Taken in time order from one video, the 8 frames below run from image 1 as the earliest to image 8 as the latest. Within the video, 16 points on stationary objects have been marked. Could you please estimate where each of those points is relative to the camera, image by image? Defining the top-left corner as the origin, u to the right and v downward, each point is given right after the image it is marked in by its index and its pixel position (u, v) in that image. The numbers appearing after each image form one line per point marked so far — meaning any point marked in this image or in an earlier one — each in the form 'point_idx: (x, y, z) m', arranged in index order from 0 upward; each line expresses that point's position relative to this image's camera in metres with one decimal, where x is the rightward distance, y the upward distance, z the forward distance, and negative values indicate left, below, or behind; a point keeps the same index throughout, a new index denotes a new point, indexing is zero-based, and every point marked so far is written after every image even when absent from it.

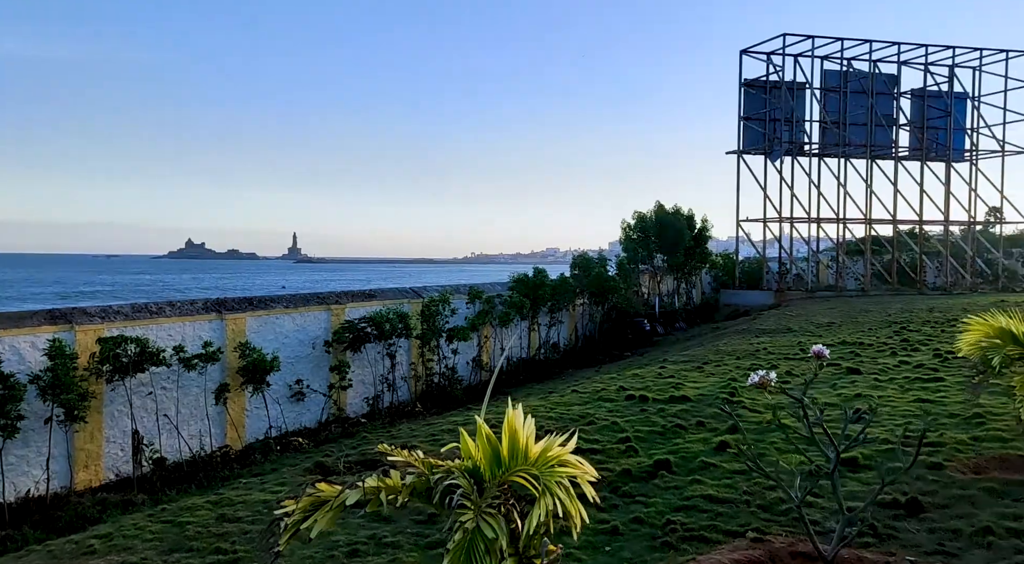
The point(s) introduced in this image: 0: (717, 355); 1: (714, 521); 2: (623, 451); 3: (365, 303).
0: (+5.0, -1.7, +19.8) m
1: (+1.6, -1.9, +6.7) m
2: (+1.2, -1.9, +9.2) m
3: (-2.3, -0.4, +13.9) m
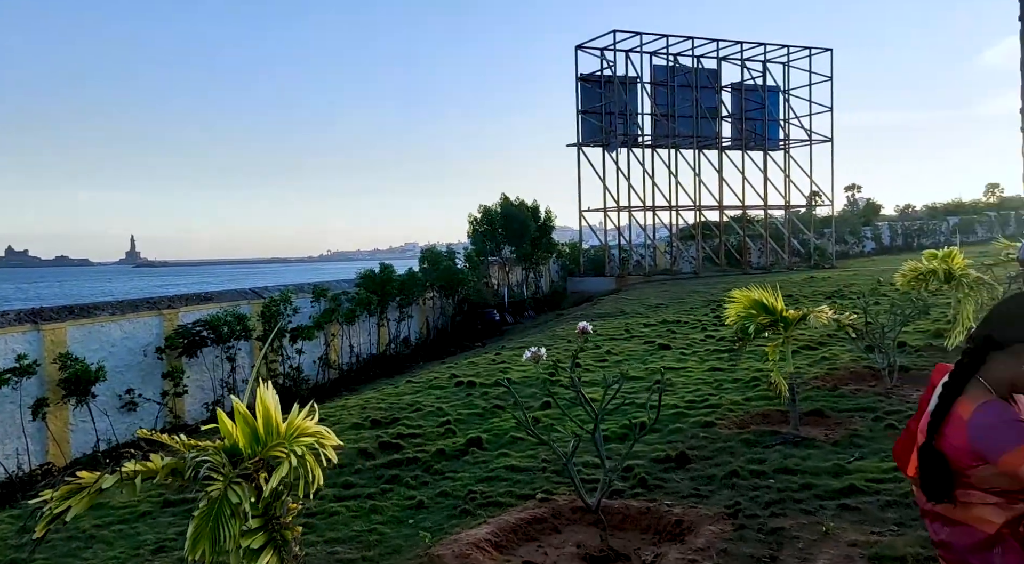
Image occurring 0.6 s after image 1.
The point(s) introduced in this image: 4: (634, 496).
0: (+1.1, -1.4, +20.9) m
1: (0.0, -1.8, +7.3) m
2: (-0.8, -1.8, +9.8) m
3: (-5.1, -0.4, +13.7) m
4: (+1.0, -1.7, +6.6) m
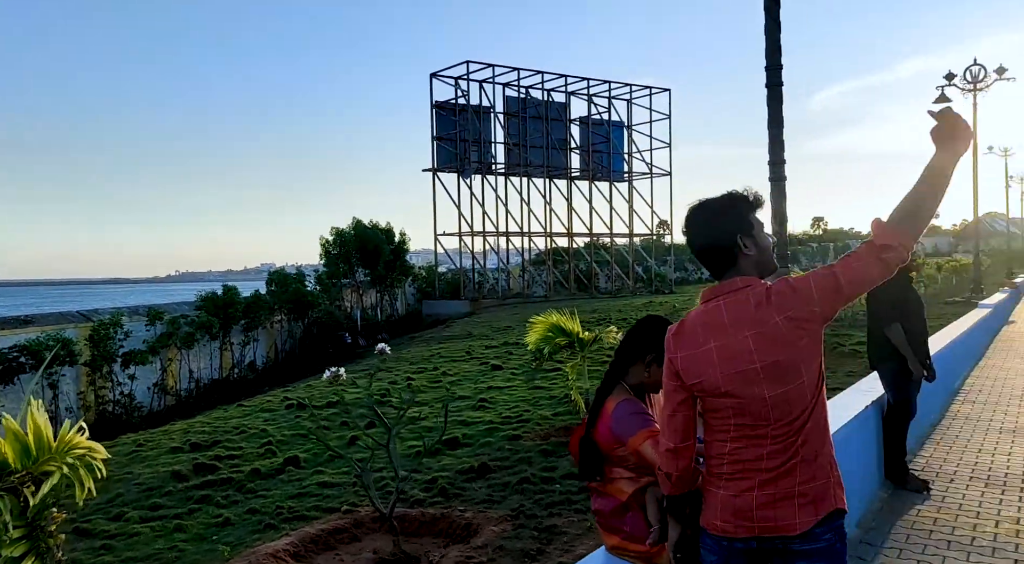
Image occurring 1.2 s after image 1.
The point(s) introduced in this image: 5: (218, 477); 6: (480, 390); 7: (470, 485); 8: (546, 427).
0: (-2.9, -2.0, +21.2) m
1: (-1.7, -2.0, +7.6) m
2: (-3.0, -2.0, +9.9) m
3: (-7.9, -0.8, +13.1) m
4: (-0.7, -1.9, +7.1) m
5: (-3.1, -2.0, +8.8) m
6: (-0.5, -1.8, +13.8) m
7: (-0.4, -1.8, +7.6) m
8: (+0.4, -1.7, +9.7) m
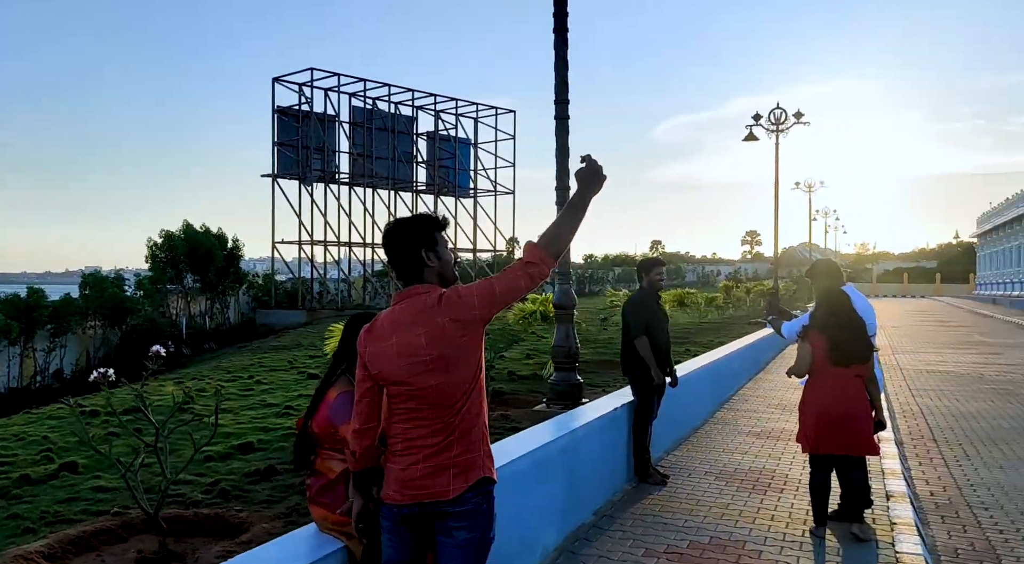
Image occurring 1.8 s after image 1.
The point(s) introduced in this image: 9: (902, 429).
0: (-7.4, -2.1, +20.5) m
1: (-3.7, -2.0, +7.4) m
2: (-5.3, -2.0, +9.5) m
3: (-10.7, -0.6, +11.7) m
4: (-2.5, -1.9, +7.1) m
5: (-5.2, -2.0, +8.3) m
6: (-3.7, -1.9, +13.8) m
7: (-2.4, -1.9, +7.7) m
8: (-2.0, -1.7, +9.8) m
9: (+4.5, -1.7, +9.8) m
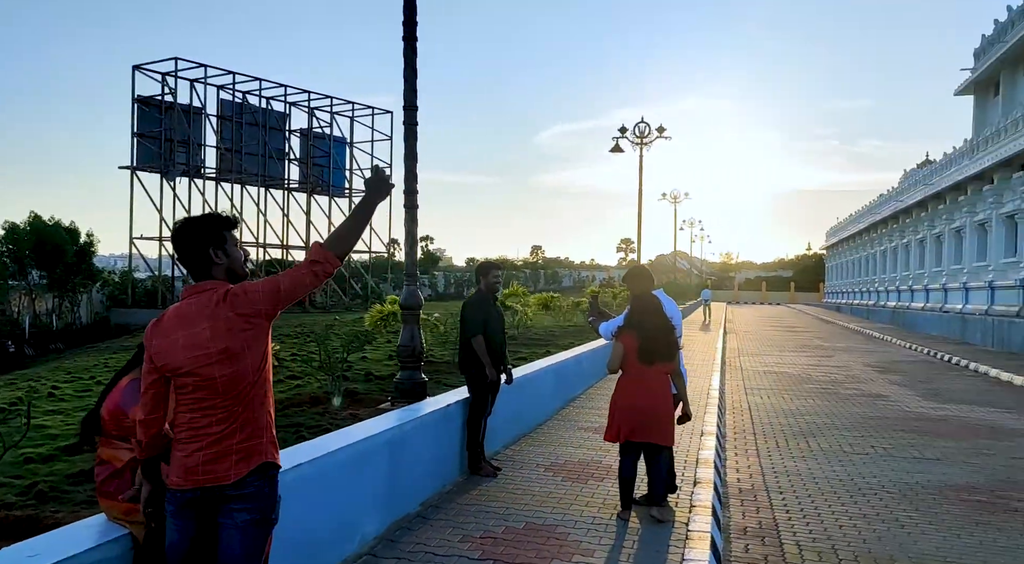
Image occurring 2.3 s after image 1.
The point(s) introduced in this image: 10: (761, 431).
0: (-10.7, -2.0, +19.4) m
1: (-5.1, -1.9, +7.0) m
2: (-7.0, -1.9, +8.7) m
3: (-12.6, -0.4, +10.2) m
4: (-3.9, -1.8, +6.8) m
5: (-6.8, -1.9, +7.7) m
6: (-6.0, -1.8, +13.2) m
7: (-3.8, -1.8, +7.4) m
8: (-3.8, -1.7, +9.6) m
9: (+2.7, -1.7, +10.5) m
10: (+3.0, -1.8, +10.2) m
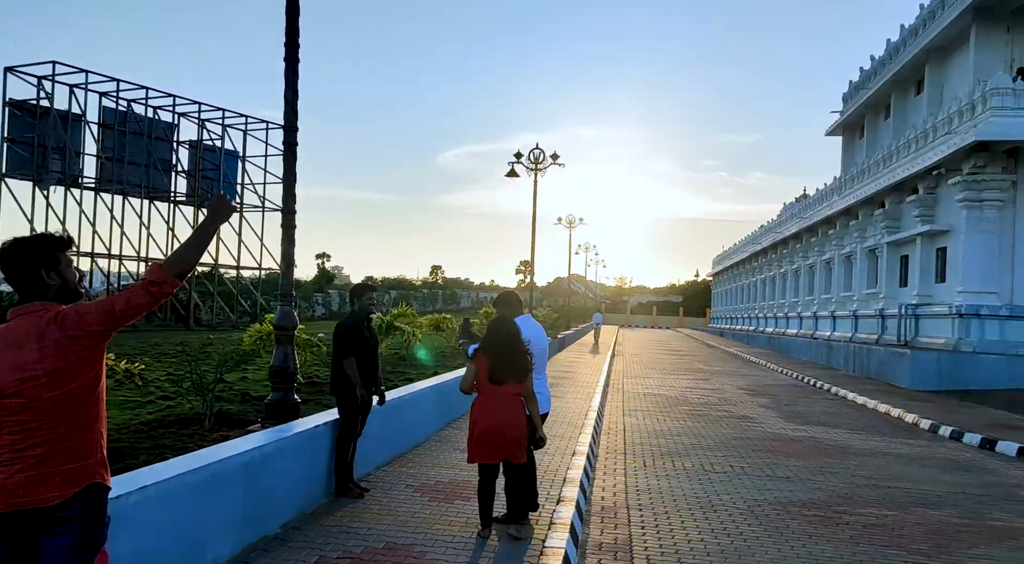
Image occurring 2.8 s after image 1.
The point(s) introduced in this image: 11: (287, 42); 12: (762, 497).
0: (-13.3, -2.3, +18.0) m
1: (-6.2, -2.0, +6.3) m
2: (-8.3, -2.0, +7.9) m
3: (-14.0, -0.4, +8.7) m
4: (-5.0, -1.9, +6.3) m
5: (-7.9, -2.0, +6.8) m
6: (-7.8, -2.0, +12.5) m
7: (-5.0, -1.9, +7.0) m
8: (-5.2, -1.9, +9.1) m
9: (+1.1, -2.1, +10.8) m
10: (+1.5, -2.1, +10.6) m
11: (-2.1, +2.2, +7.7) m
12: (+2.3, -1.9, +7.6) m
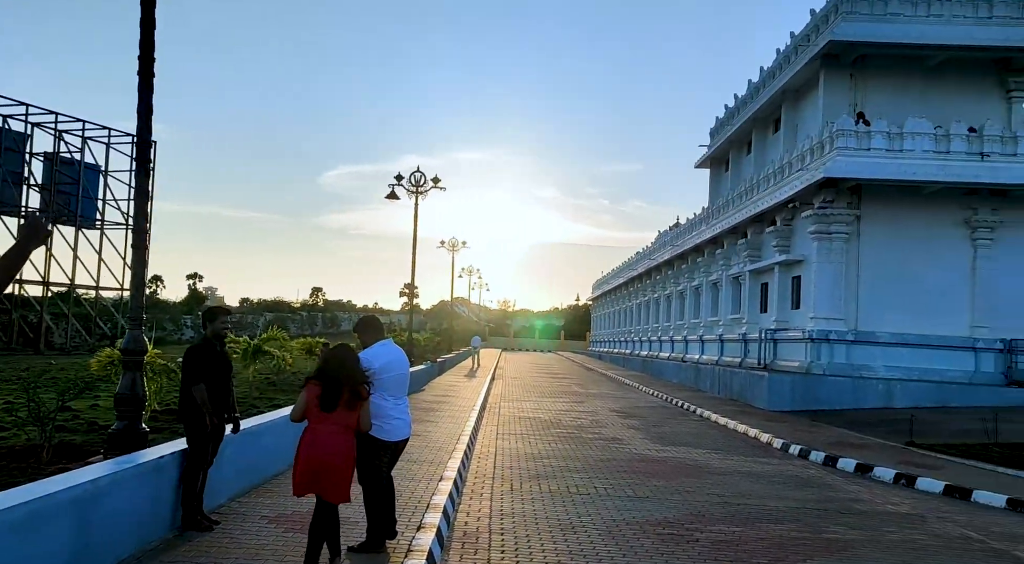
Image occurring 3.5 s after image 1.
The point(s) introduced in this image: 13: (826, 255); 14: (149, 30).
0: (-15.8, -2.7, +15.9) m
1: (-7.2, -2.1, +5.4) m
2: (-9.5, -2.1, +6.6) m
3: (-15.3, -0.5, +6.7) m
4: (-6.0, -2.1, +5.6) m
5: (-8.9, -2.1, +5.7) m
6: (-9.7, -2.3, +11.3) m
7: (-6.1, -2.1, +6.2) m
8: (-6.6, -2.1, +8.3) m
9: (-0.6, -2.4, +10.9) m
10: (-0.2, -2.4, +10.7) m
11: (-3.3, +2.0, +7.5) m
12: (+1.0, -2.2, +7.8) m
13: (+7.3, +0.6, +19.5) m
14: (-3.2, +2.2, +7.5) m
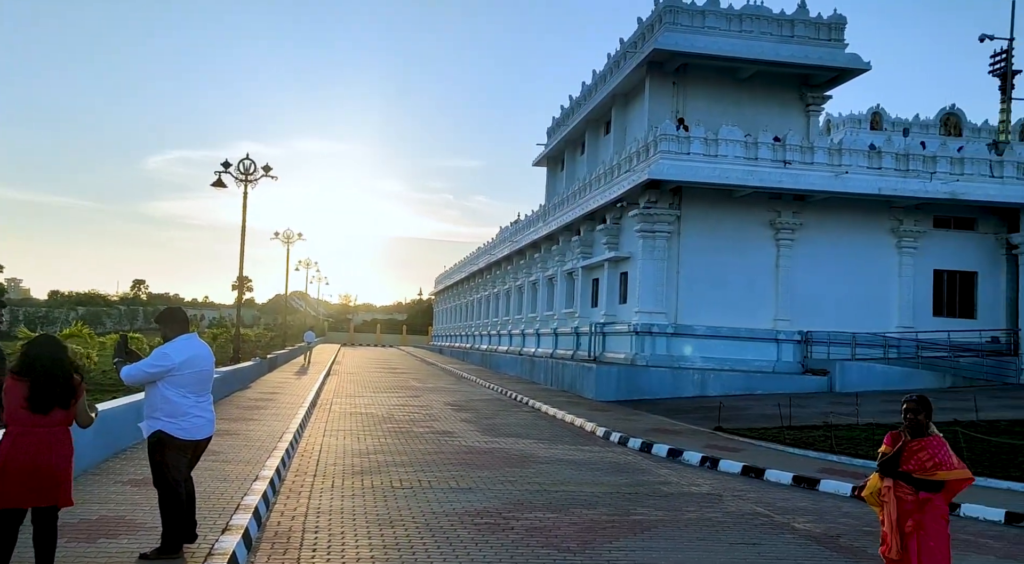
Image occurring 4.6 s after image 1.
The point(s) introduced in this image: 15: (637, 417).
0: (-18.7, -2.4, +12.8) m
1: (-8.3, -2.0, +4.0) m
2: (-10.8, -2.0, +4.8) m
3: (-16.4, -0.4, +3.8) m
4: (-7.1, -2.0, +4.4) m
5: (-10.0, -2.0, +3.9) m
6: (-11.8, -2.2, +9.3) m
7: (-7.3, -2.0, +5.0) m
8: (-8.2, -2.0, +7.0) m
9: (-2.8, -2.3, +10.6) m
10: (-2.3, -2.3, +10.5) m
11: (-4.8, +2.1, +6.8) m
12: (-0.7, -2.1, +7.9) m
13: (+3.3, +0.7, +20.5) m
14: (-4.7, +2.3, +6.8) m
15: (+2.4, -2.6, +16.4) m
